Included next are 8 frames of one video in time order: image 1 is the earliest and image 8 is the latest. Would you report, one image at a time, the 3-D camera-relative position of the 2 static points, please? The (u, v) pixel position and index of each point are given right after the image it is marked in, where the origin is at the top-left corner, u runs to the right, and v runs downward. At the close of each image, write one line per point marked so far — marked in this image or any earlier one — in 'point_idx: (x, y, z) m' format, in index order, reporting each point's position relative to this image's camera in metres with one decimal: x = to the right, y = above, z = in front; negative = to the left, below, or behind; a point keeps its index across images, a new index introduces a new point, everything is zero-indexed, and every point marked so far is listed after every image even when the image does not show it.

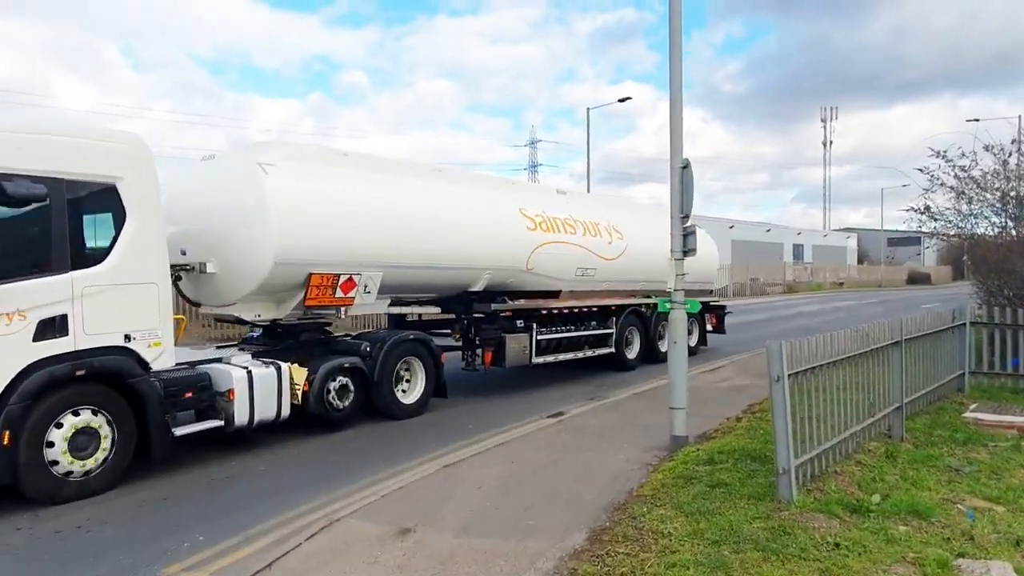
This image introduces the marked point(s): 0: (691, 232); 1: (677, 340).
0: (+1.7, +0.5, +6.9) m
1: (+1.5, -0.5, +6.9) m
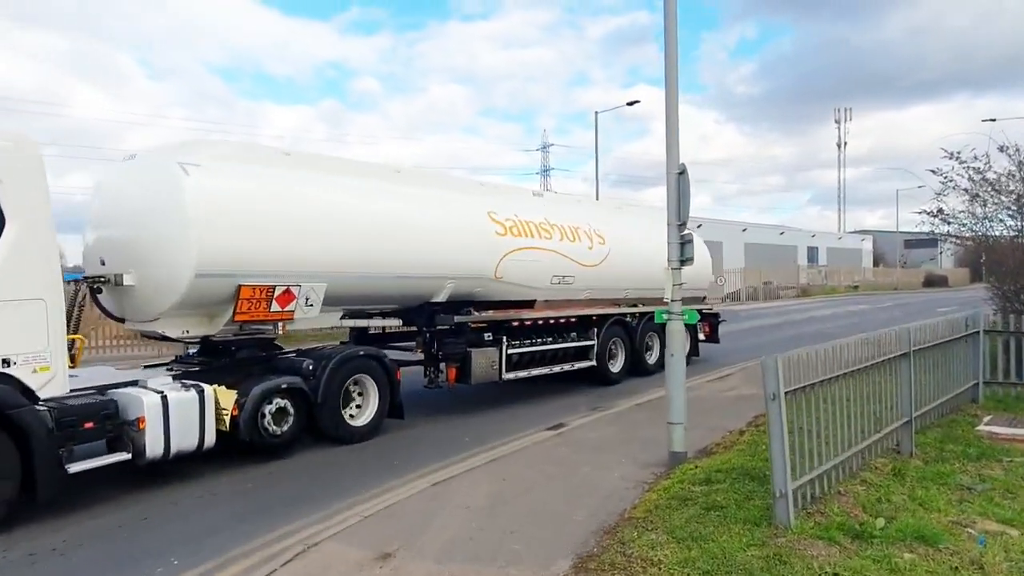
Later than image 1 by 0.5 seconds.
0: (+1.6, +0.4, +6.6) m
1: (+1.5, -0.6, +6.7) m
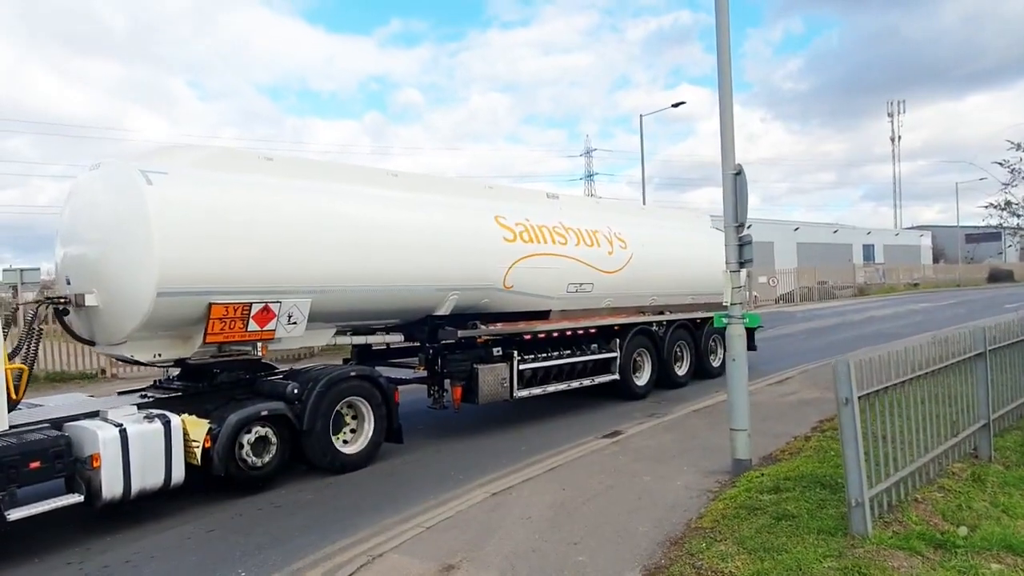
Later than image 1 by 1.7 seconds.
0: (+2.0, +0.4, +6.5) m
1: (+2.0, -0.6, +6.5) m
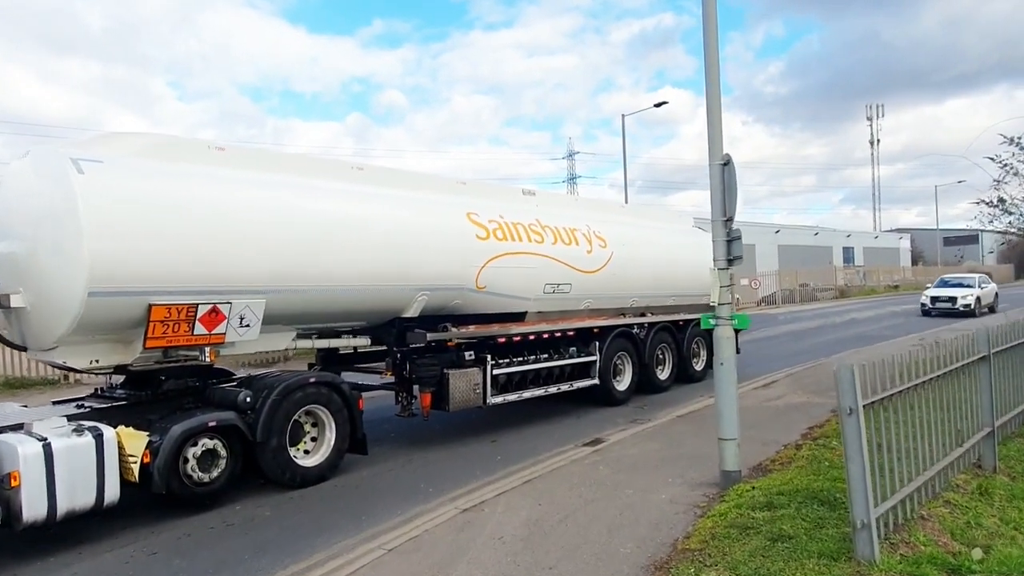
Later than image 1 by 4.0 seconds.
0: (+1.8, +0.4, +6.0) m
1: (+1.7, -0.6, +6.0) m
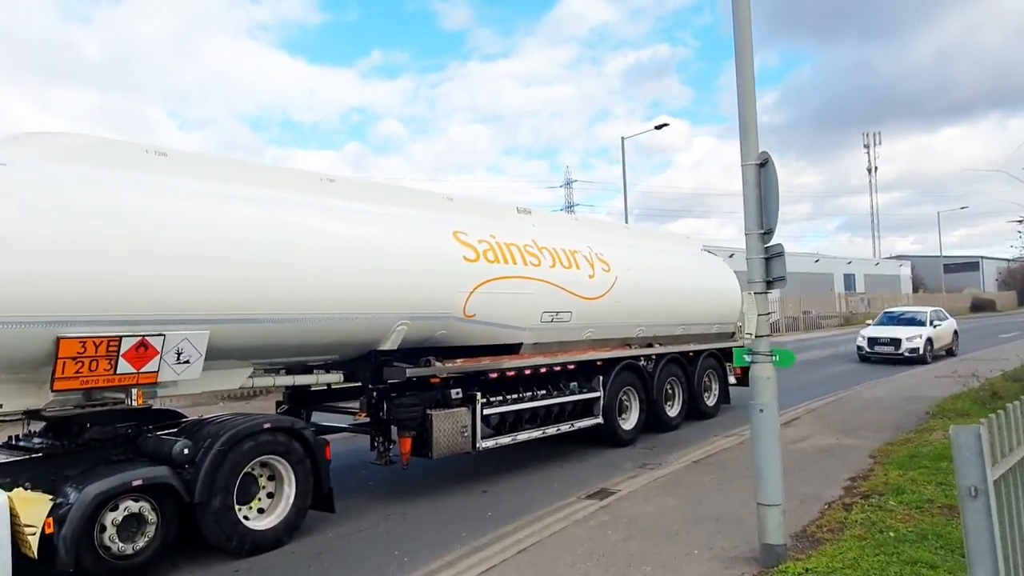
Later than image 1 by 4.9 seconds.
0: (+1.7, +0.2, +4.9) m
1: (+1.7, -0.8, +4.9) m
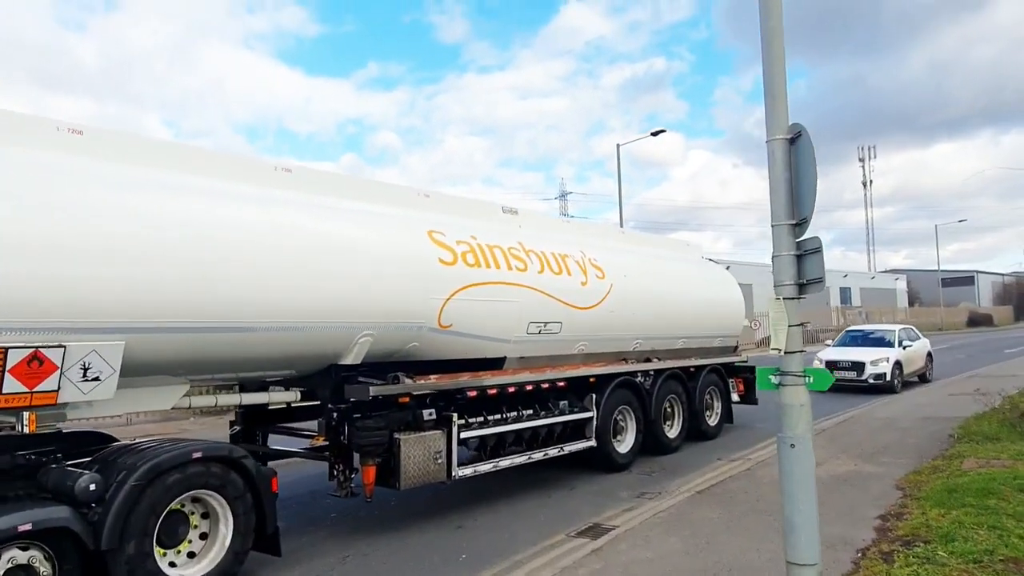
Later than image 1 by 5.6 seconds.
0: (+1.6, +0.2, +4.0) m
1: (+1.5, -0.8, +4.0) m
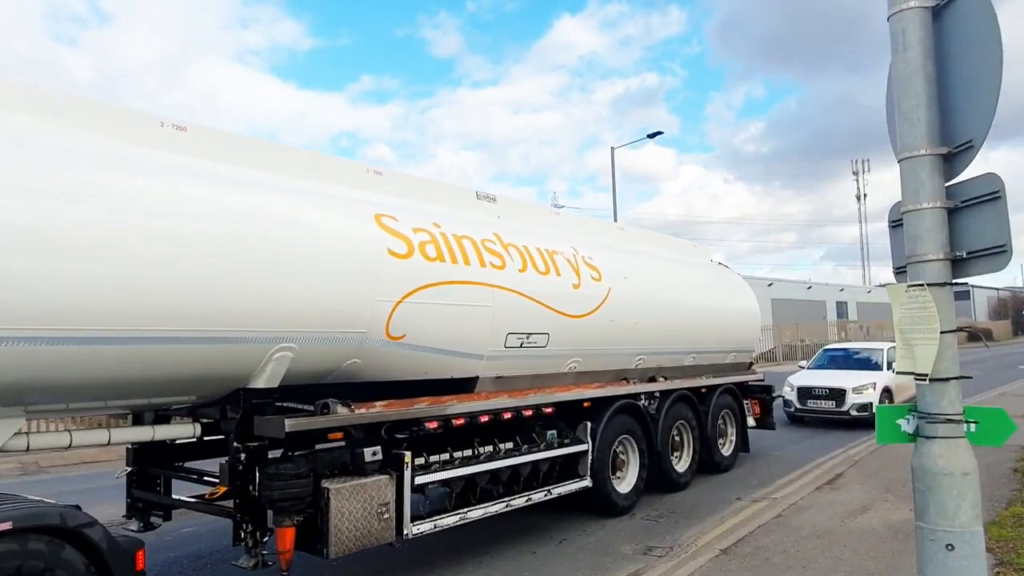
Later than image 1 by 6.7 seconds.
0: (+1.4, +0.3, +2.3) m
1: (+1.3, -0.7, +2.3) m
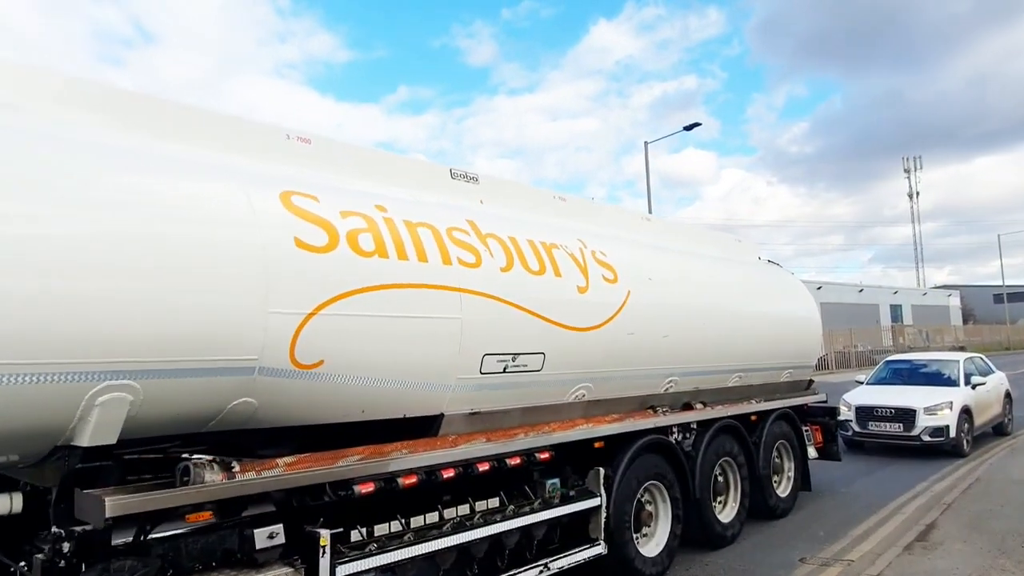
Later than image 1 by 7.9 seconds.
0: (+1.0, +0.3, +0.5) m
1: (+0.9, -0.7, +0.5) m
